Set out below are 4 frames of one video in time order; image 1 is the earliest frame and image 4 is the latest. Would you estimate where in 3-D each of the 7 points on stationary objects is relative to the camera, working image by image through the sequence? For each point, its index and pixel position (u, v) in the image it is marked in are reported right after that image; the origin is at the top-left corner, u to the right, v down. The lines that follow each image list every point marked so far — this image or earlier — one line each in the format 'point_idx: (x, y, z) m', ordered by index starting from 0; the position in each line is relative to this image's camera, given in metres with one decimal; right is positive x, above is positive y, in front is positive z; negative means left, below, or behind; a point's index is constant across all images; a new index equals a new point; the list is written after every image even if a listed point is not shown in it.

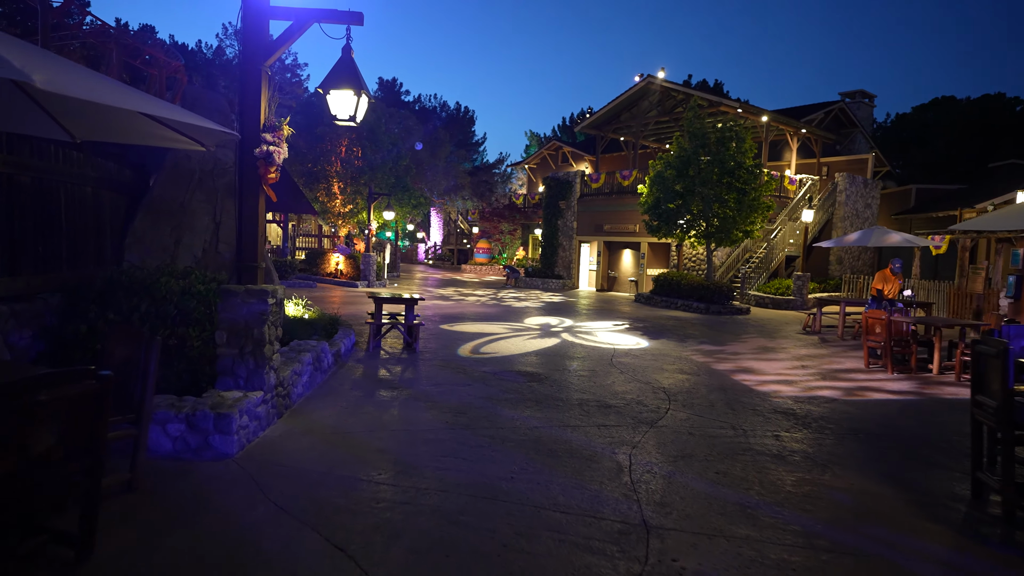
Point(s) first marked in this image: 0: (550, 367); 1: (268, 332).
0: (+0.6, -1.2, +9.3) m
1: (-2.2, -0.4, +5.4) m
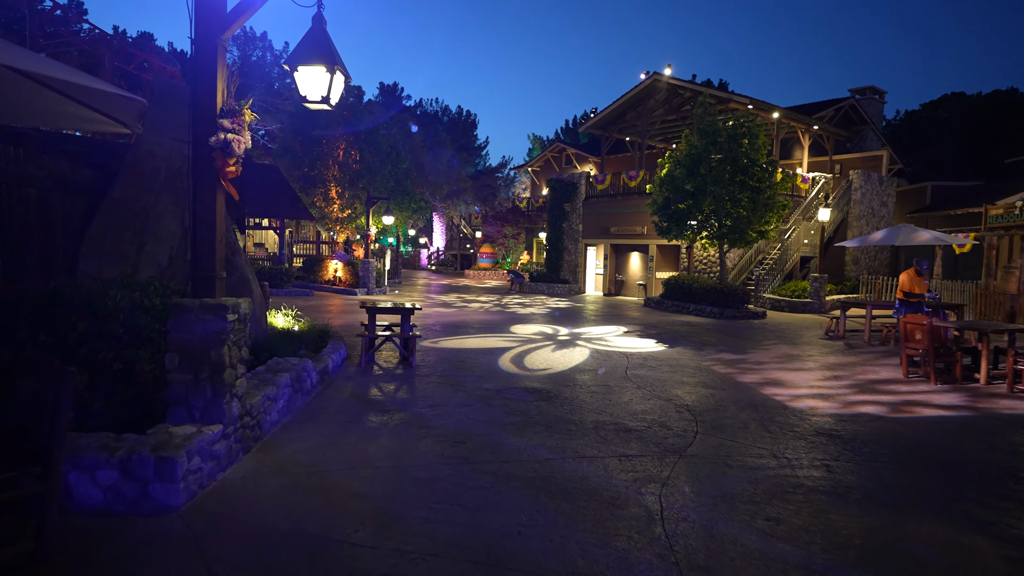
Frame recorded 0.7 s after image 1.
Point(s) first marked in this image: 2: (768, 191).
0: (+0.7, -1.3, +8.4) m
1: (-2.1, -0.5, +4.6) m
2: (+8.0, +3.0, +19.1) m
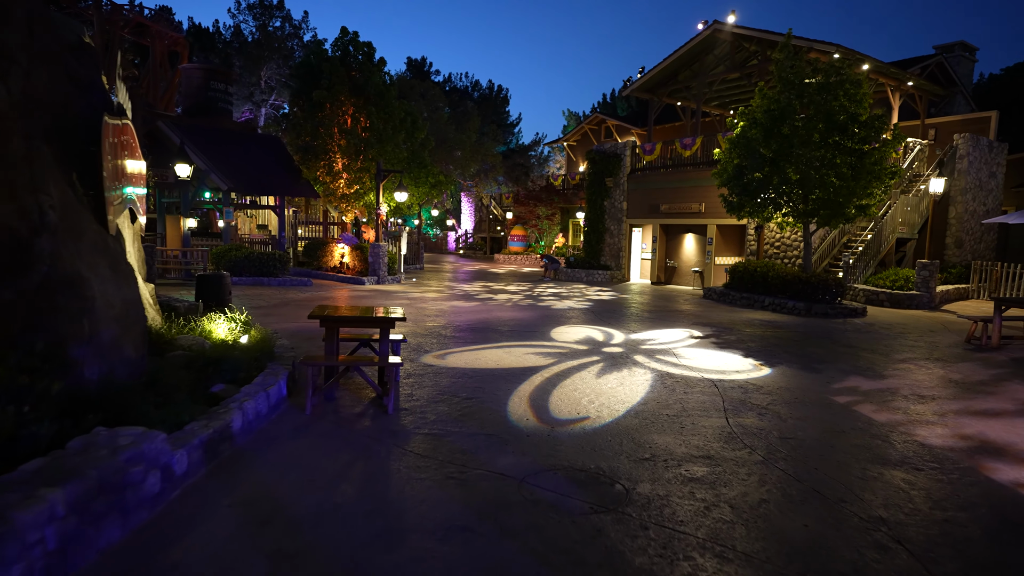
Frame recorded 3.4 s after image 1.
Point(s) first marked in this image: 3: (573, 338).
0: (+0.9, -1.3, +4.9) m
1: (-2.1, -0.6, +1.2) m
2: (+8.9, +3.3, +15.1) m
3: (+1.1, -0.9, +11.3) m
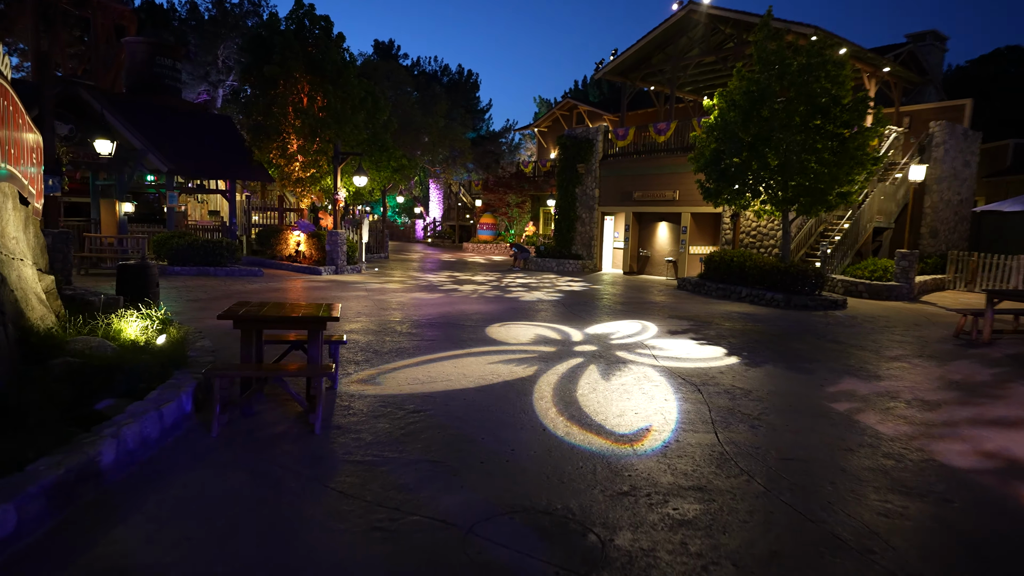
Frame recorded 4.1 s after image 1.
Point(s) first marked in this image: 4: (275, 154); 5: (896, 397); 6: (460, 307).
0: (+0.6, -1.3, +4.0) m
1: (-2.2, -0.7, +0.2) m
2: (+8.0, +3.5, +14.5) m
3: (+0.5, -0.8, +10.4) m
4: (-7.4, +4.2, +19.3) m
5: (+4.2, -1.2, +6.7) m
6: (-1.3, -0.4, +14.2) m
